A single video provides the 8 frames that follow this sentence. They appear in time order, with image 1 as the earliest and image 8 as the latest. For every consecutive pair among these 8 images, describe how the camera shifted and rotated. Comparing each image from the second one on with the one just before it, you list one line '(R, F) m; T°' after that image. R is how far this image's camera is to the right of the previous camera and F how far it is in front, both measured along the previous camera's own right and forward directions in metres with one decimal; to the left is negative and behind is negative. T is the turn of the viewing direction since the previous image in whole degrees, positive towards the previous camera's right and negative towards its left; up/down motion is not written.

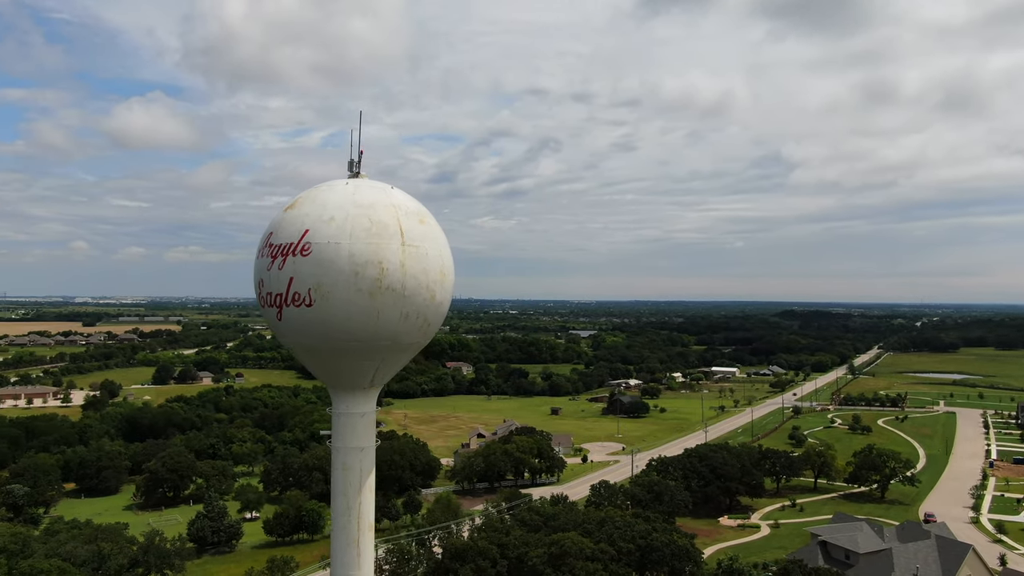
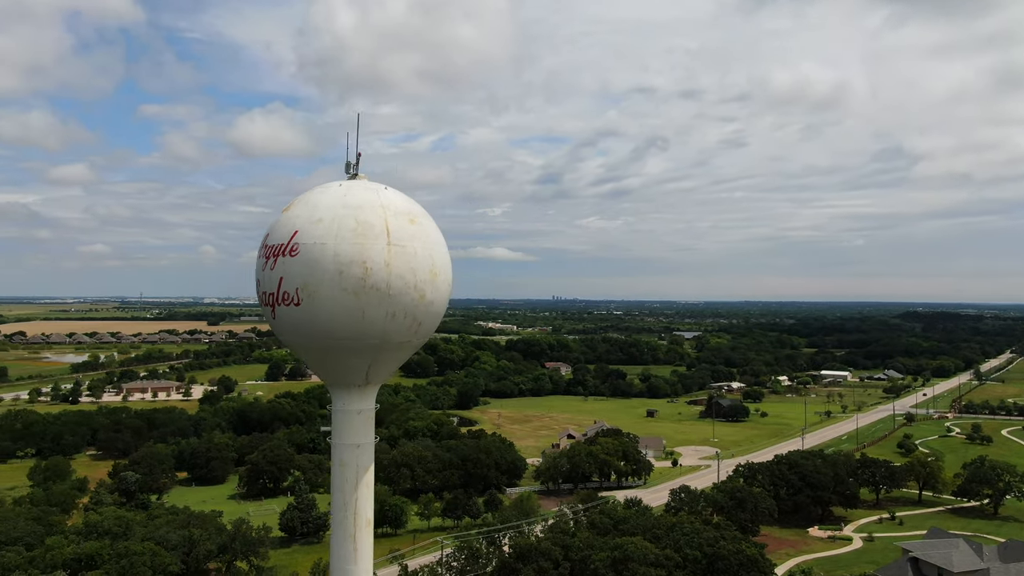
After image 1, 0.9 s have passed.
(+0.8, +0.1) m; -8°
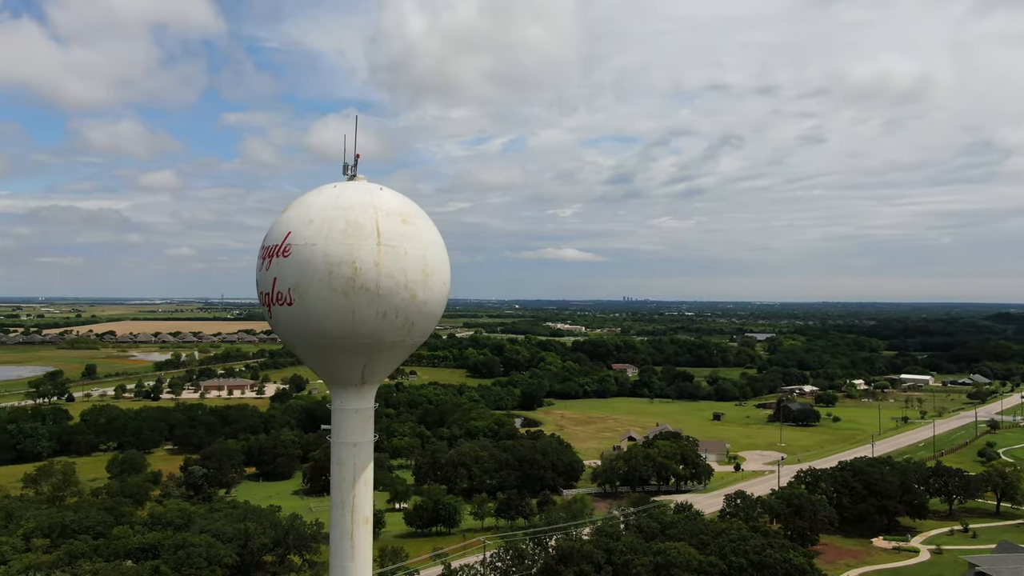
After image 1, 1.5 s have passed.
(+0.5, +0.1) m; -5°
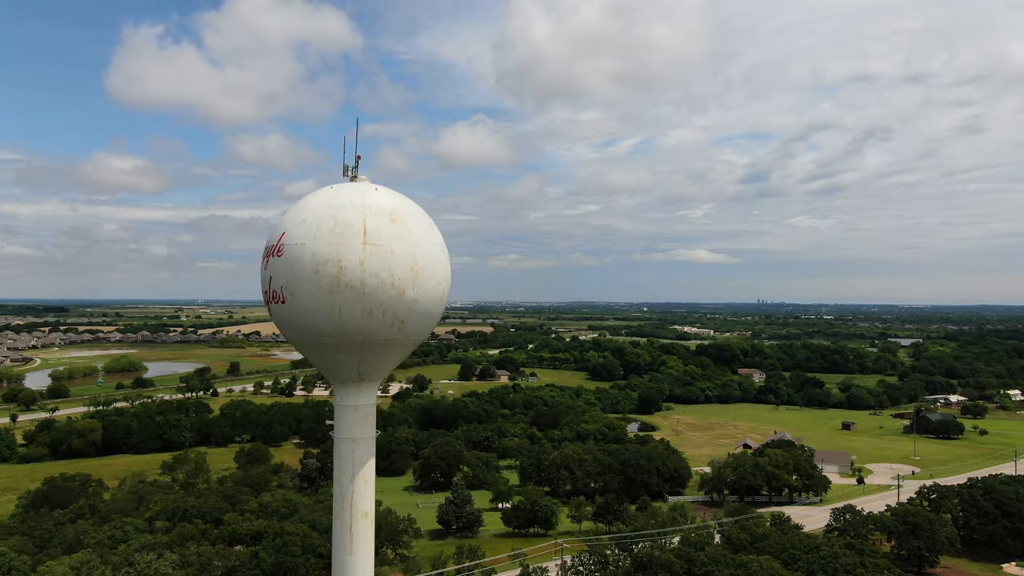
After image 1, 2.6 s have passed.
(+1.0, +0.2) m; -9°
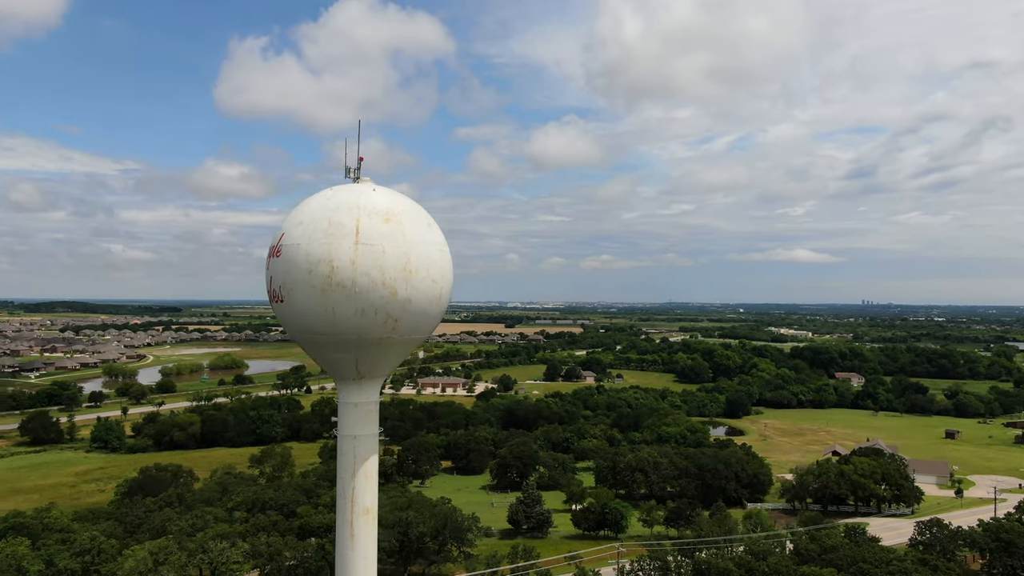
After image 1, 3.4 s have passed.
(+0.7, +0.1) m; -7°
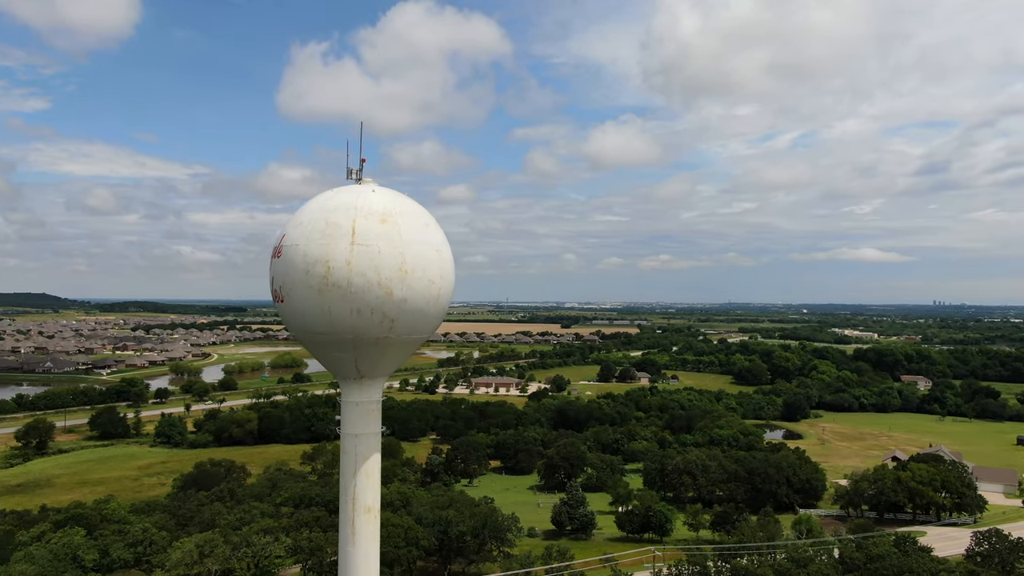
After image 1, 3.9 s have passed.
(+0.4, 0.0) m; -4°
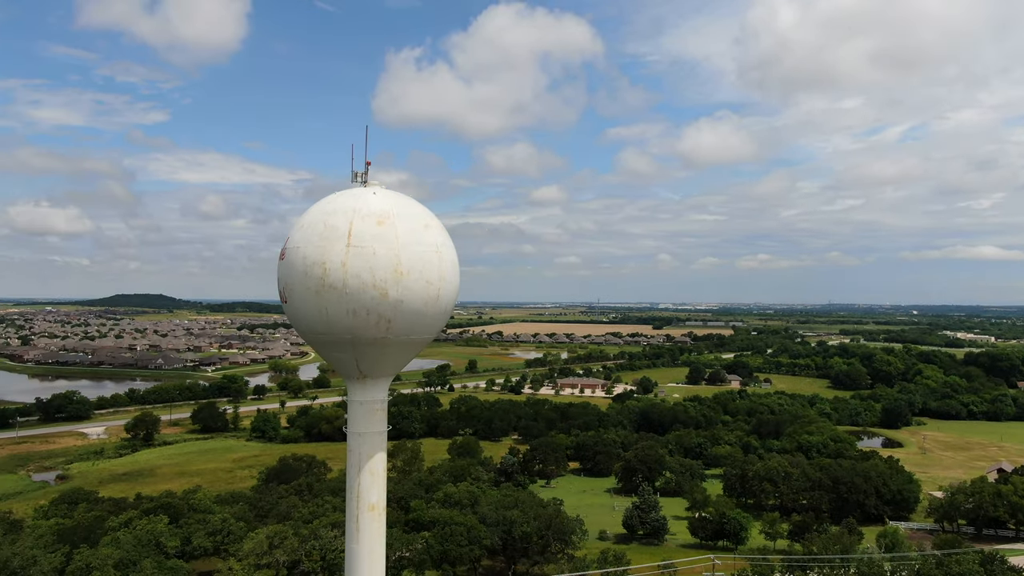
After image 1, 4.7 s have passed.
(+0.7, +0.1) m; -7°
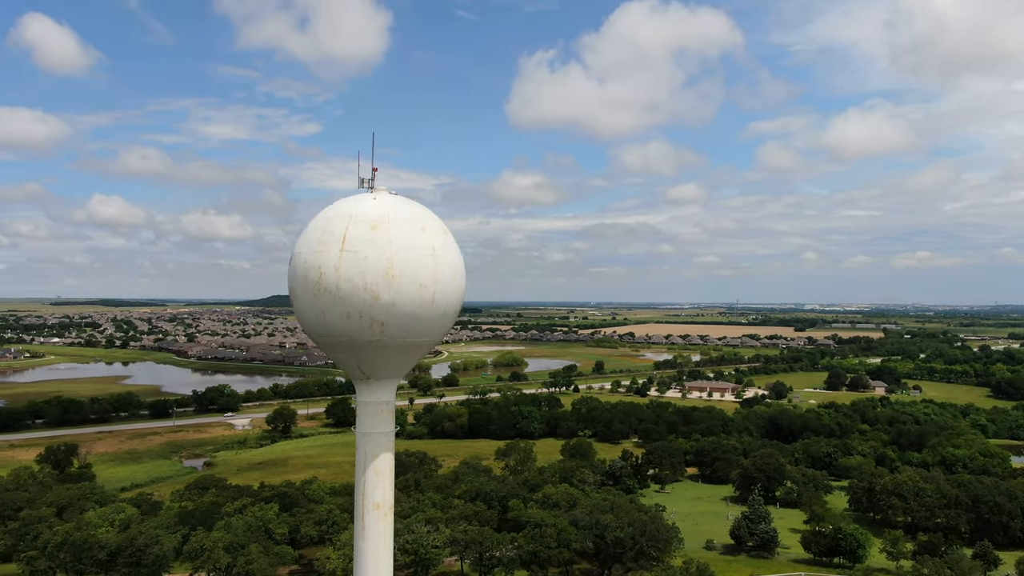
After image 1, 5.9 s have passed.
(+1.0, +0.1) m; -10°
